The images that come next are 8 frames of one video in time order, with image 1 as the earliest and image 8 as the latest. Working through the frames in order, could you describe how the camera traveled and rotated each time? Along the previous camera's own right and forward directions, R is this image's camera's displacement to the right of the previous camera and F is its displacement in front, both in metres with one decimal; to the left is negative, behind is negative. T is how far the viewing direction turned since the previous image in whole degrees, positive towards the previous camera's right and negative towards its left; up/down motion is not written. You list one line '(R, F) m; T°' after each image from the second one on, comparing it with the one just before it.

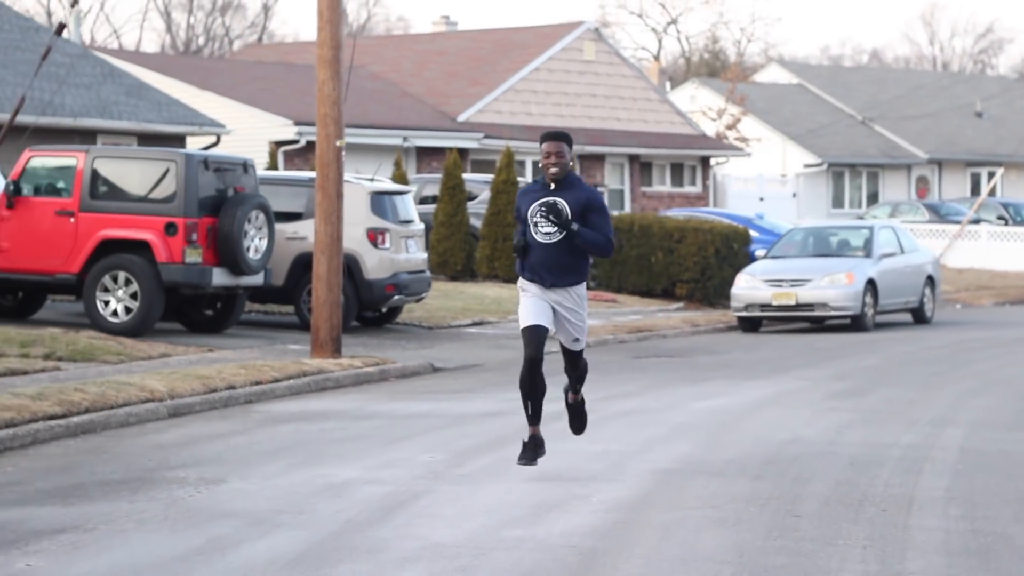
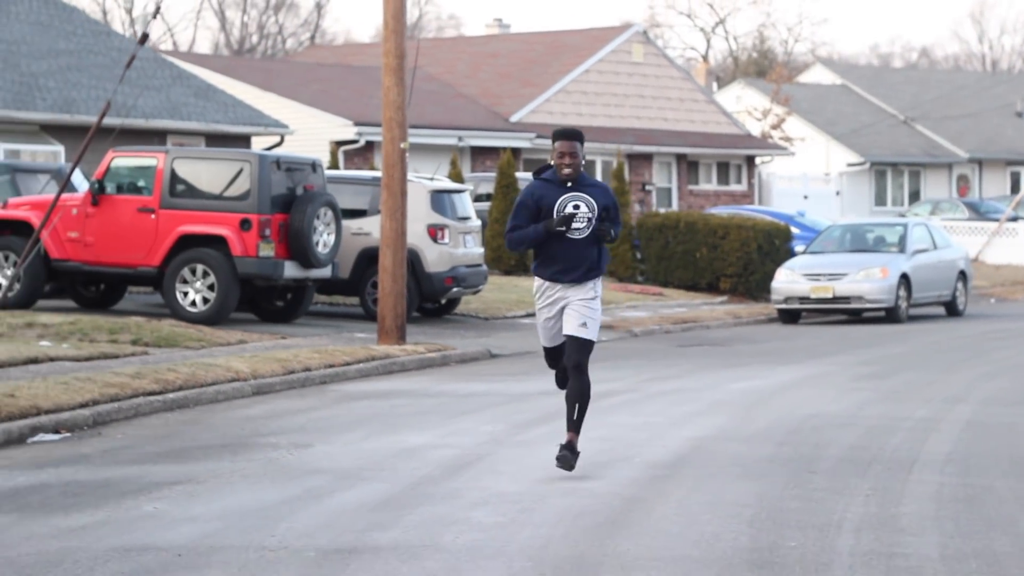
(0.0, -1.2) m; -1°
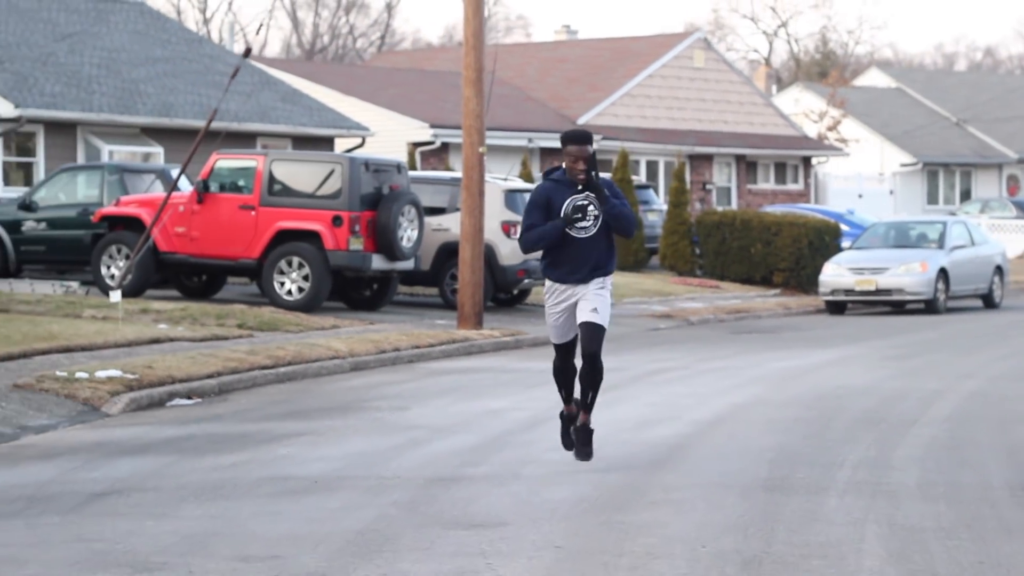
(0.0, -1.8) m; -1°
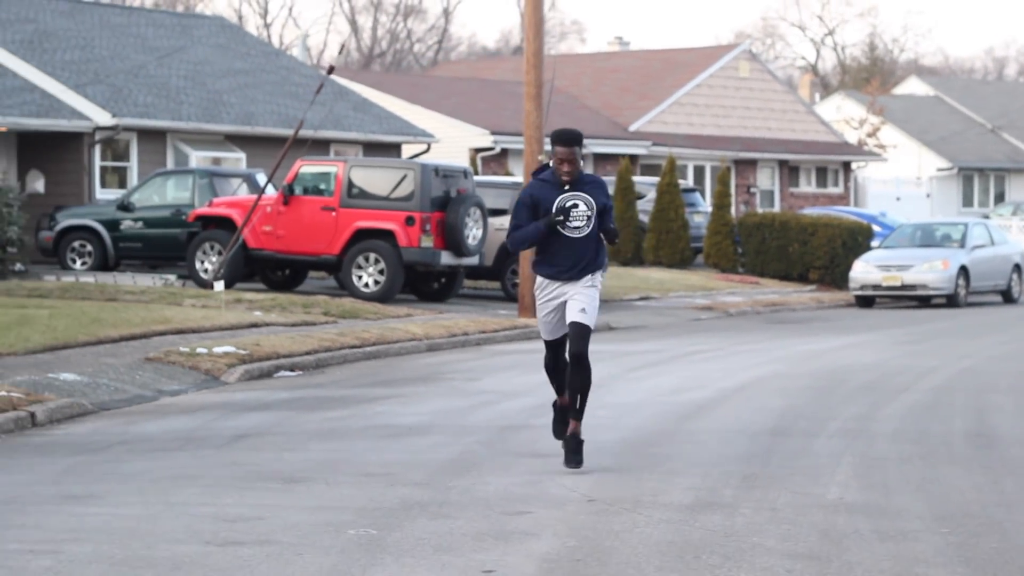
(0.0, -2.1) m; -1°
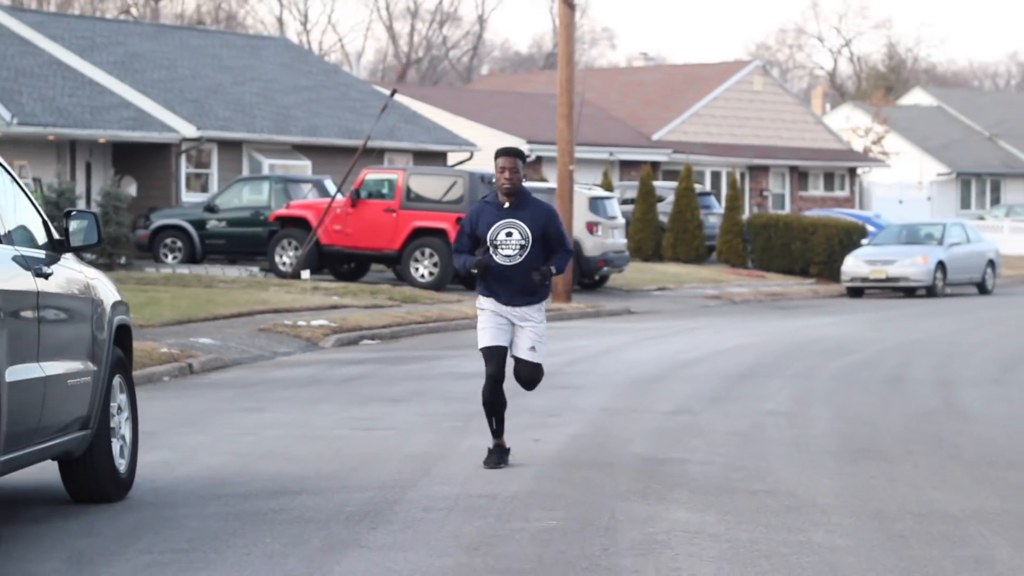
(0.0, -3.8) m; -1°
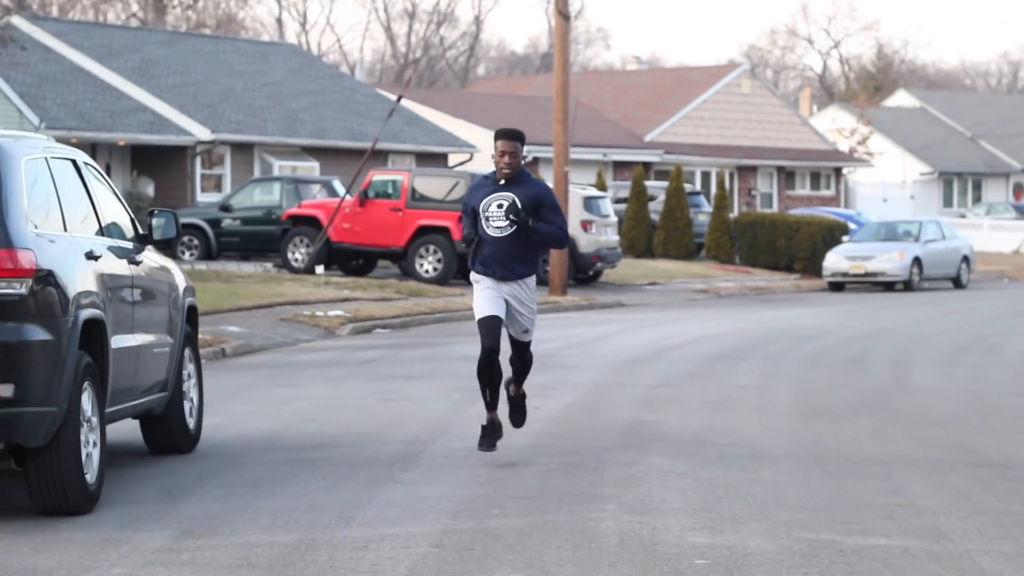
(0.0, -1.6) m; 0°
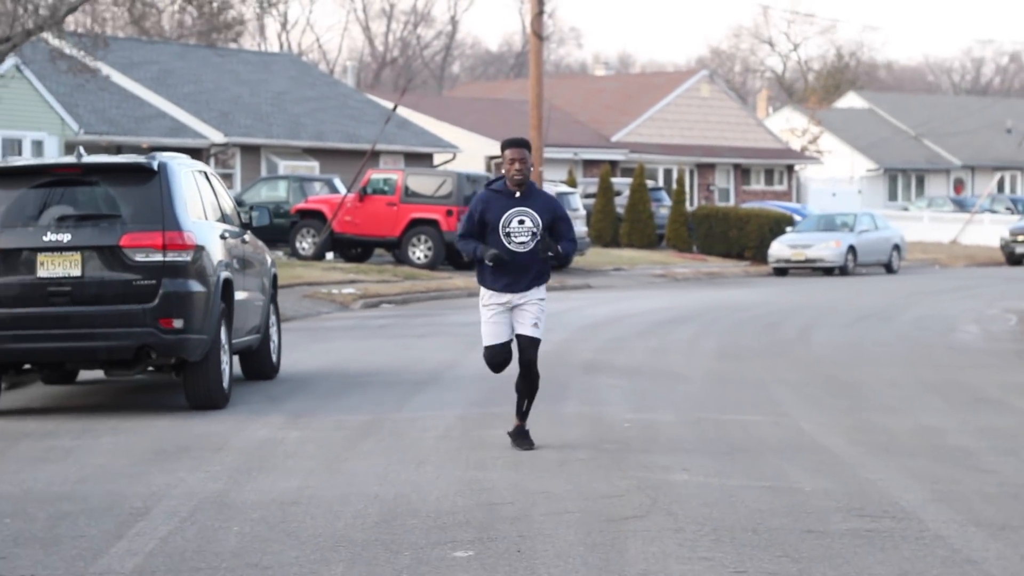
(-0.1, -3.9) m; +1°
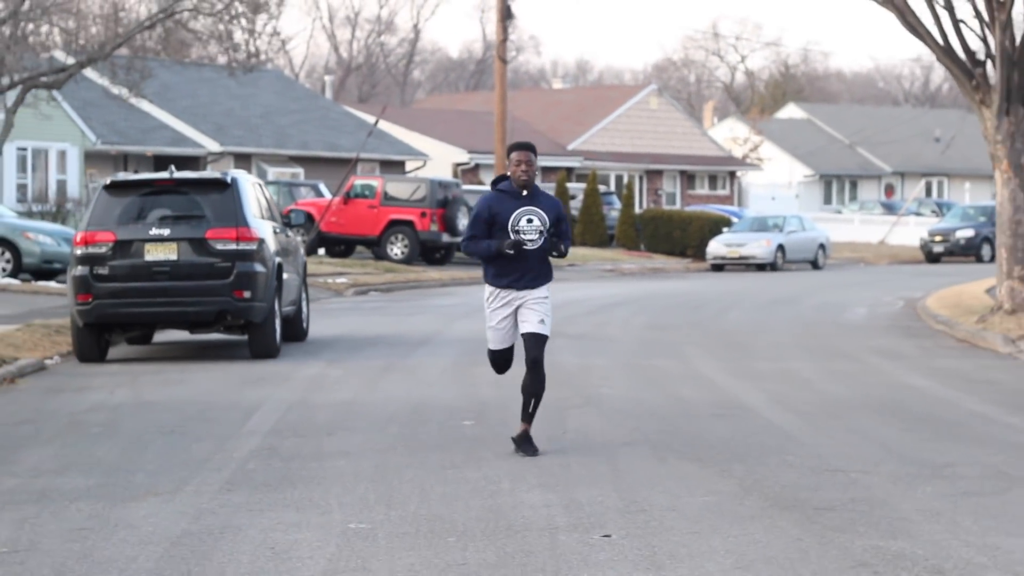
(-0.1, -4.2) m; +1°
